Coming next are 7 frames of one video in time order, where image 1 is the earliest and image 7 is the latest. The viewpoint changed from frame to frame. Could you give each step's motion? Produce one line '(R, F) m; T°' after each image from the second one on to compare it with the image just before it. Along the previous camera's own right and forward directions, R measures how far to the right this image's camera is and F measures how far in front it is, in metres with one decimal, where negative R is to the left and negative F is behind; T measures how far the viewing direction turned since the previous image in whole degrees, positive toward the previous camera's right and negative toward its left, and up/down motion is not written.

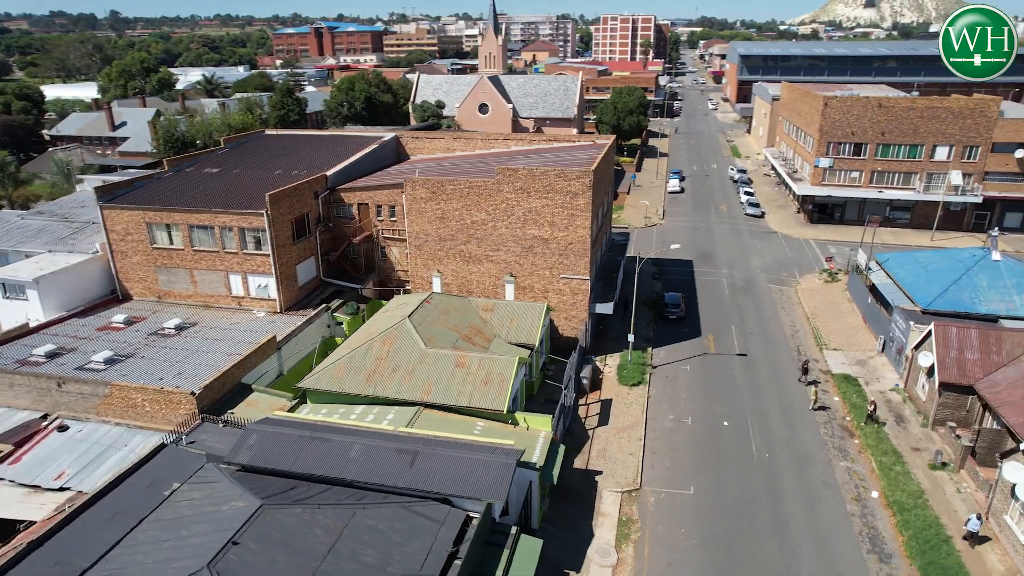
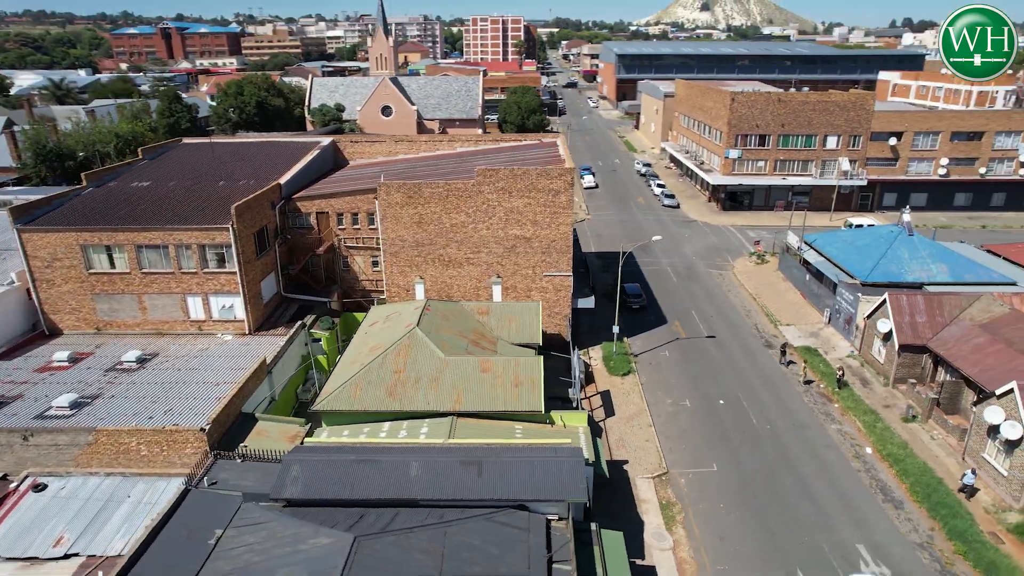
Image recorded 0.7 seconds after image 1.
(-5.4, +0.7) m; +11°
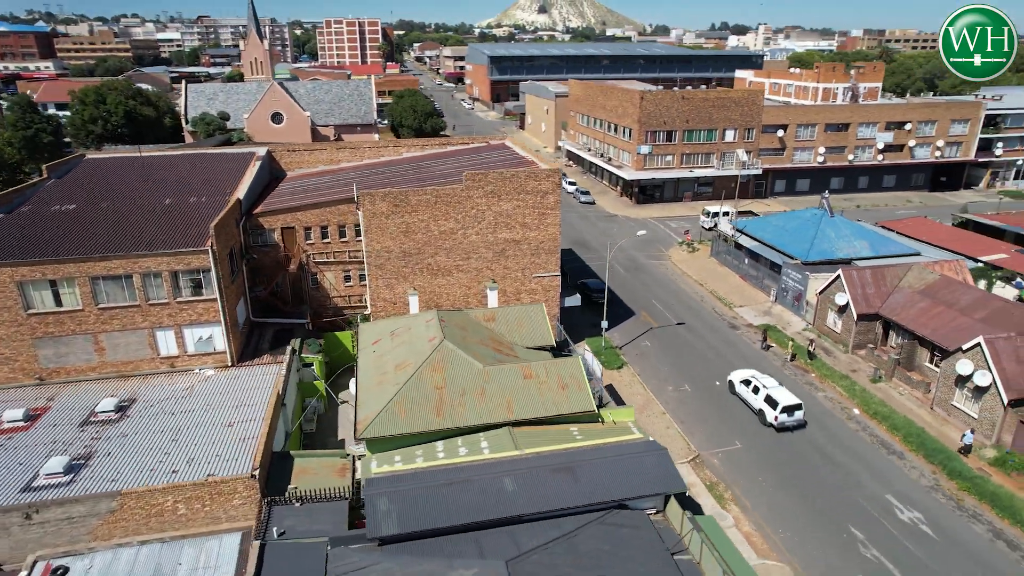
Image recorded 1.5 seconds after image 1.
(-6.4, +1.0) m; +12°
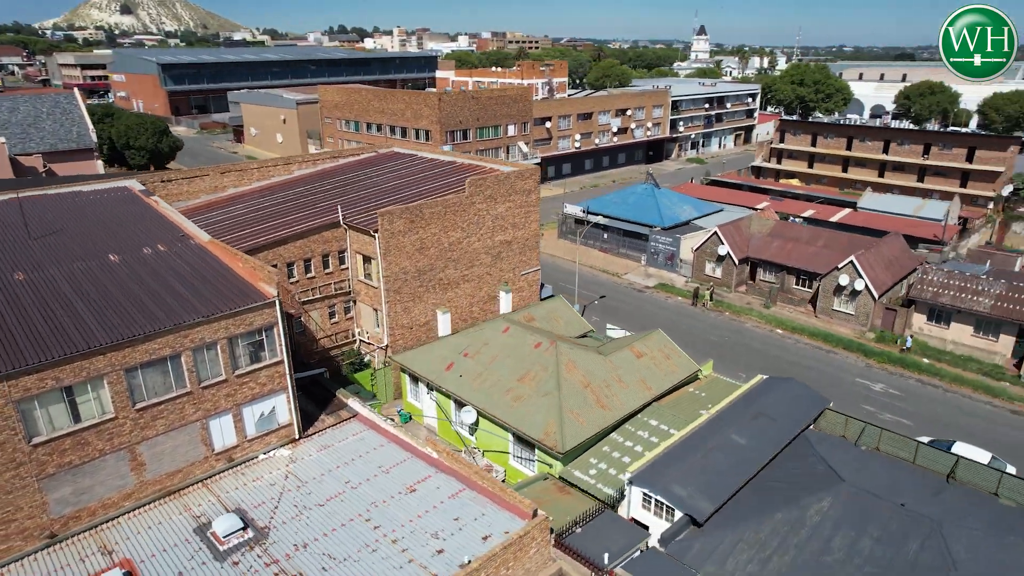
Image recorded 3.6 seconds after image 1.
(-16.0, +3.9) m; +30°
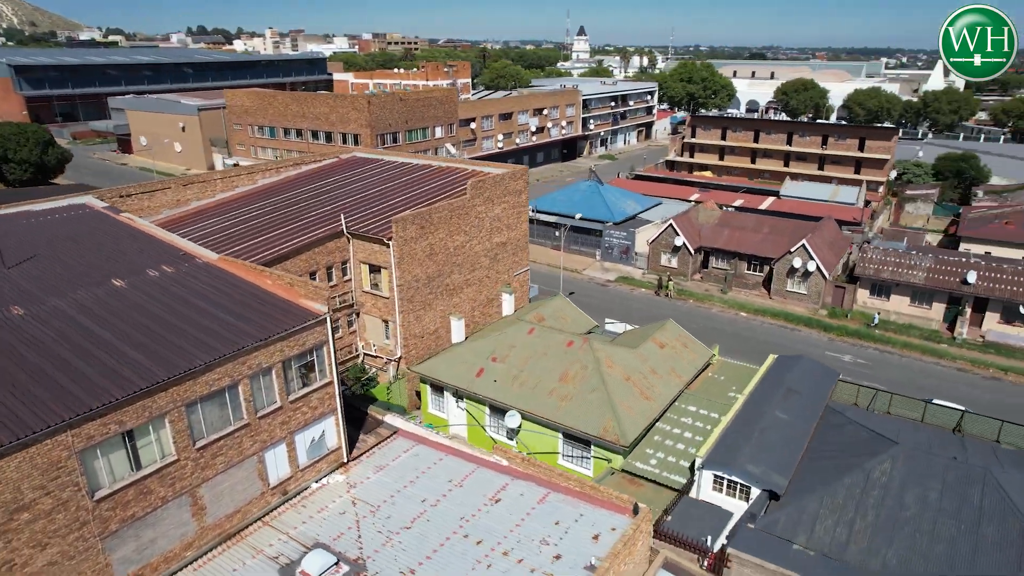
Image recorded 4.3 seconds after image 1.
(-5.5, +0.6) m; +10°
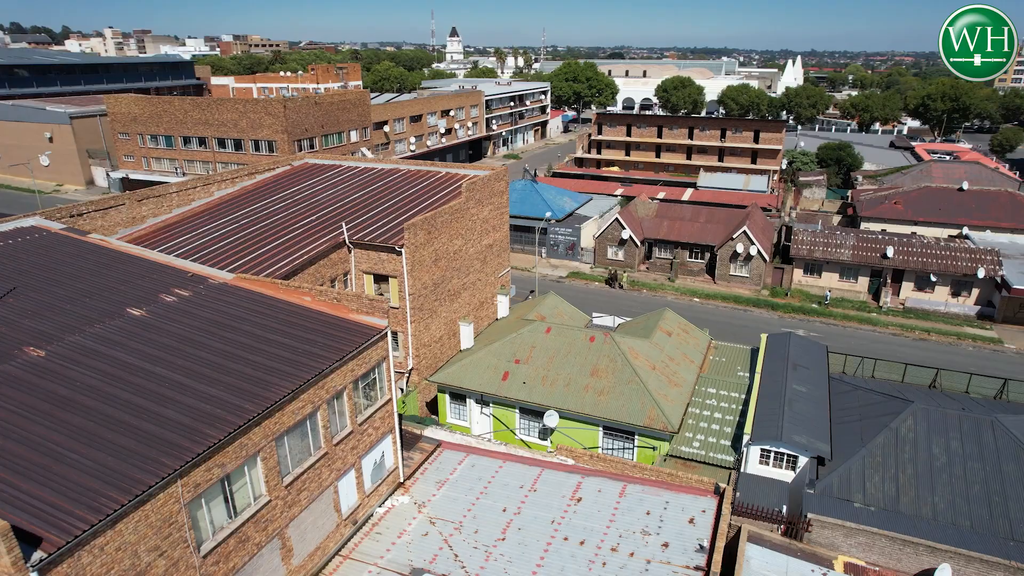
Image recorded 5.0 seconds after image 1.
(-5.6, +0.7) m; +11°
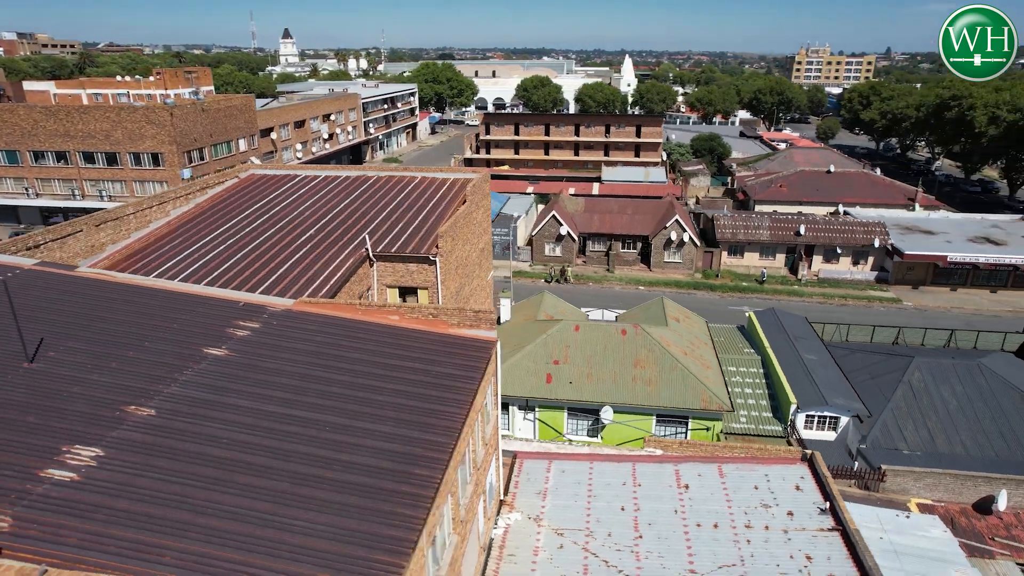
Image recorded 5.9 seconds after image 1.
(-7.3, +1.3) m; +14°
